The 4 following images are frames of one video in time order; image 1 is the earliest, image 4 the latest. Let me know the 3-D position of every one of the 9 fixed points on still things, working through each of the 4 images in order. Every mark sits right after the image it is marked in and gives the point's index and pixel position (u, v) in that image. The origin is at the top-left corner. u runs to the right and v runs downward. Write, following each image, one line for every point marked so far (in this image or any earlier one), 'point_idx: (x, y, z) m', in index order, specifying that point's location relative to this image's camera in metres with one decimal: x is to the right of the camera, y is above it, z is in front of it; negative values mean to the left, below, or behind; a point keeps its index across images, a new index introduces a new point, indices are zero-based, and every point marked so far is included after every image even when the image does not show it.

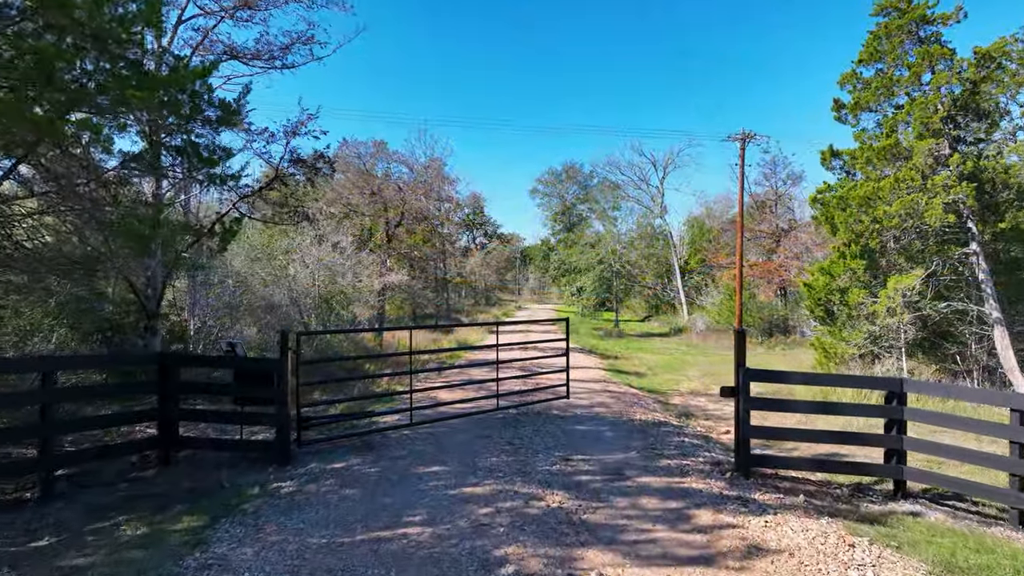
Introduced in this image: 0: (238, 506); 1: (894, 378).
0: (-2.4, -1.9, +4.4) m
1: (+4.0, -0.9, +5.2) m
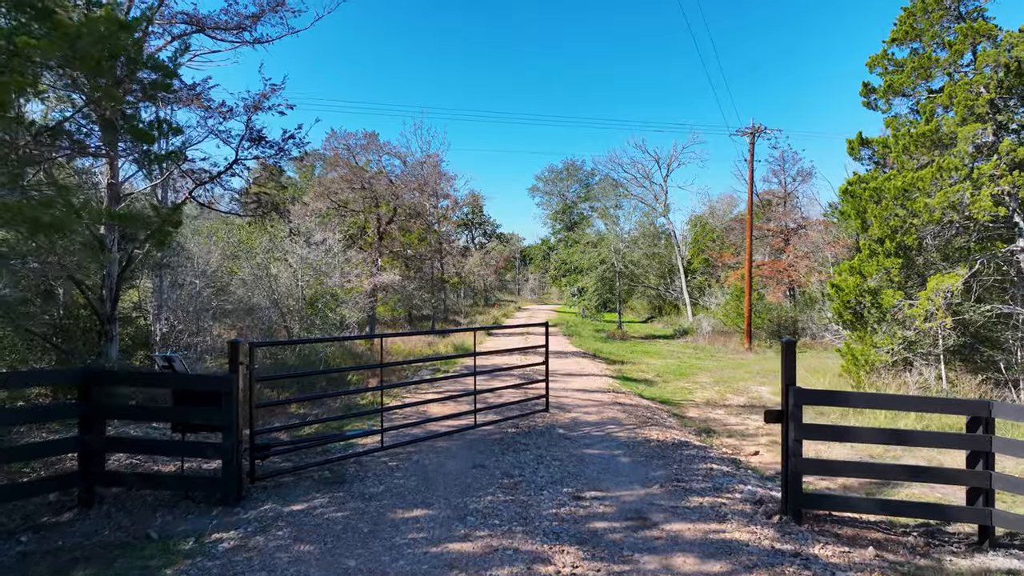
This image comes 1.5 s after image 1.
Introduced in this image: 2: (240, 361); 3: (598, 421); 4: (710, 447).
0: (-2.4, -1.9, +3.4) m
1: (+3.9, -0.9, +4.2) m
2: (-2.5, -0.7, +4.6) m
3: (+1.3, -2.0, +7.7) m
4: (+2.8, -2.2, +7.0) m
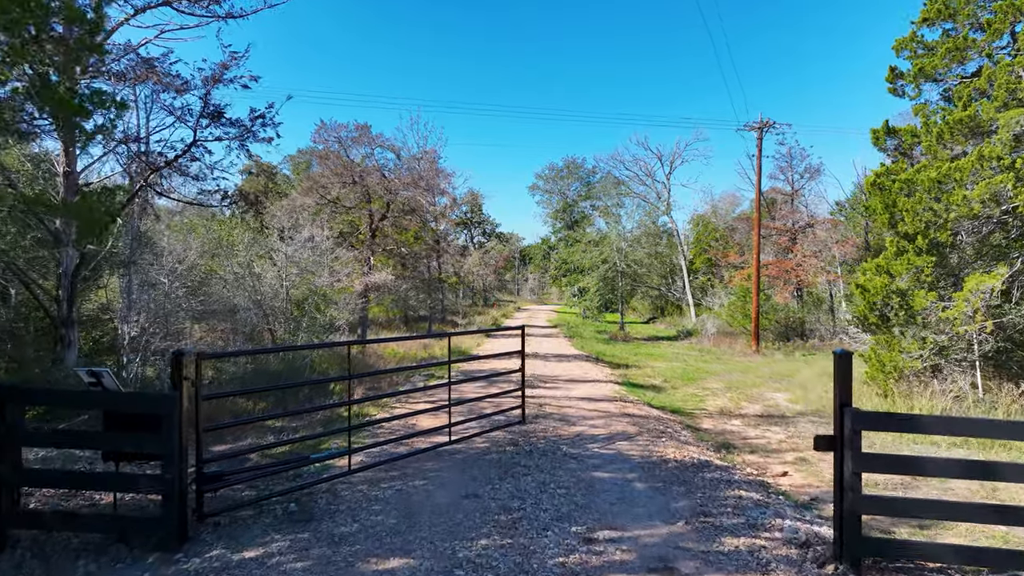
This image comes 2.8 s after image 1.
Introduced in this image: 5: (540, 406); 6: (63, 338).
0: (-2.4, -1.9, +2.6) m
1: (+3.9, -1.0, +3.5) m
2: (-2.5, -0.7, +3.8) m
3: (+1.3, -2.0, +6.9) m
4: (+2.8, -2.2, +6.3) m
5: (+0.5, -2.0, +8.4) m
6: (-6.4, -0.7, +7.2) m
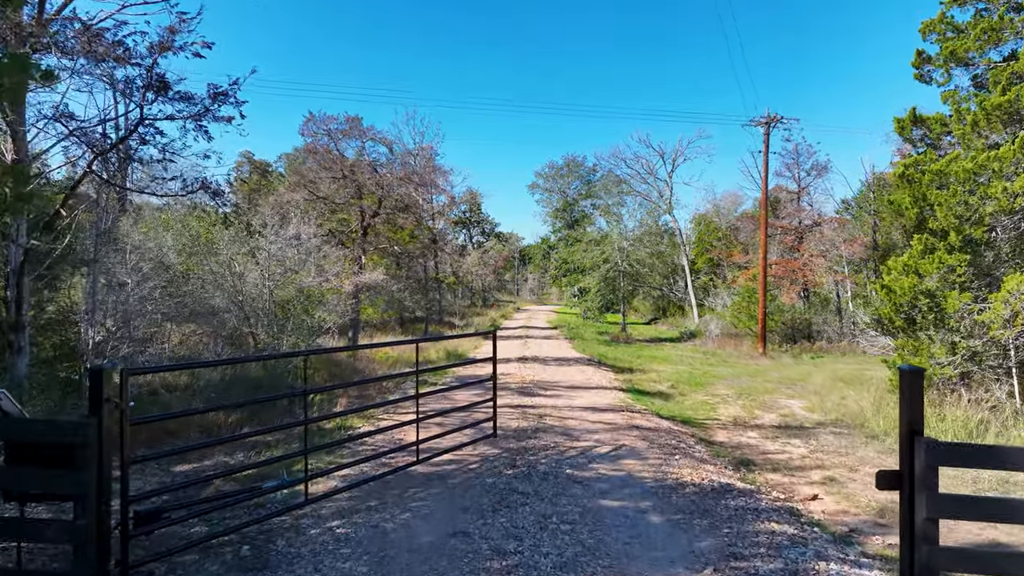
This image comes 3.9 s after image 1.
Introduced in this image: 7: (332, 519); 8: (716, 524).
0: (-2.4, -1.9, +1.9) m
1: (+3.9, -1.0, +2.8) m
2: (-2.5, -0.7, +3.1) m
3: (+1.3, -2.0, +6.2) m
4: (+2.7, -2.2, +5.6) m
5: (+0.4, -2.0, +7.8) m
6: (-6.5, -0.7, +6.5) m
7: (-1.5, -1.9, +4.2) m
8: (+1.8, -2.1, +4.4) m
